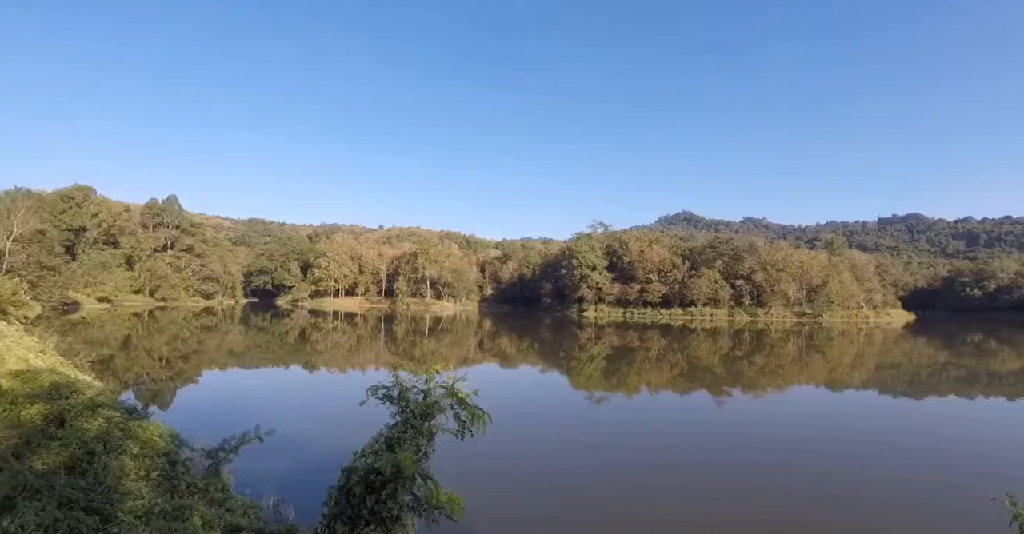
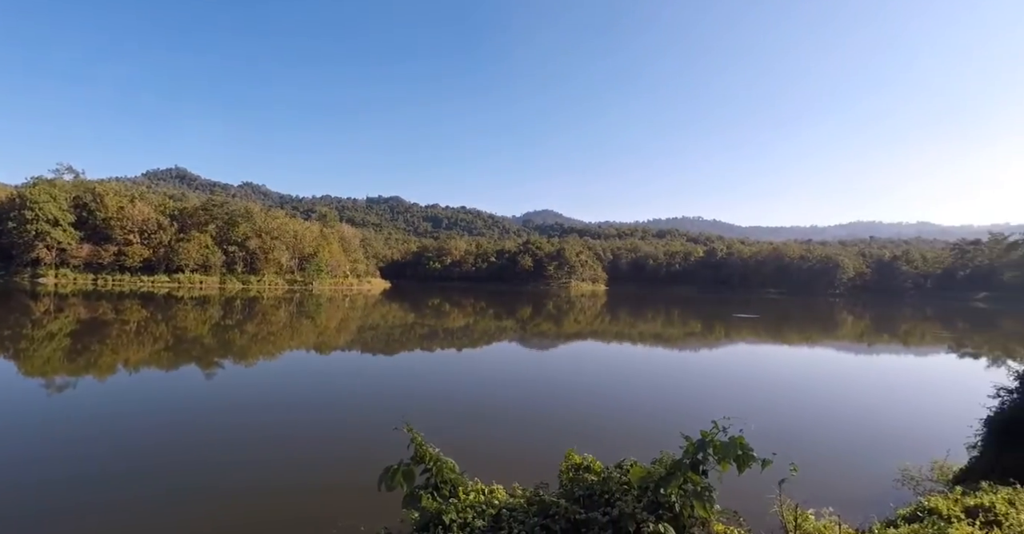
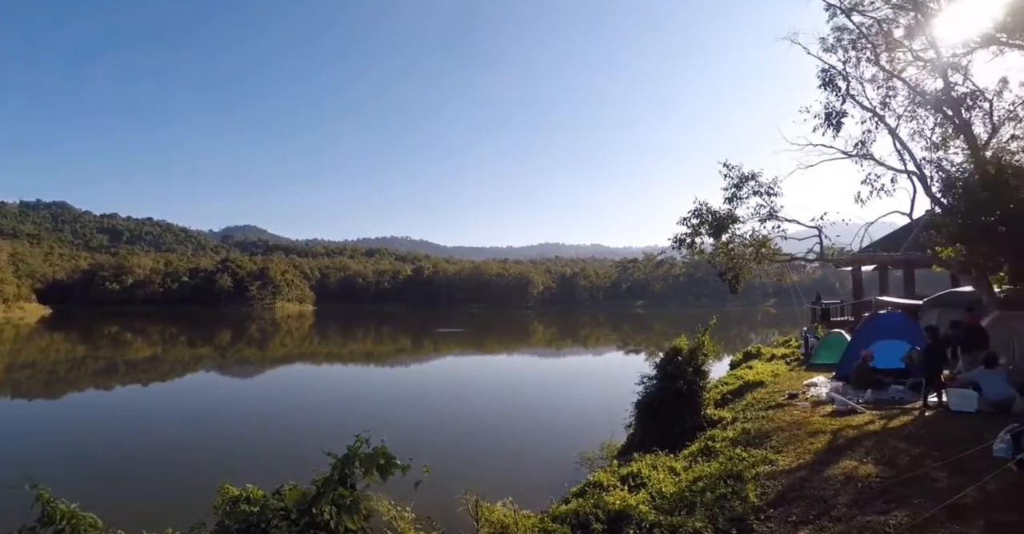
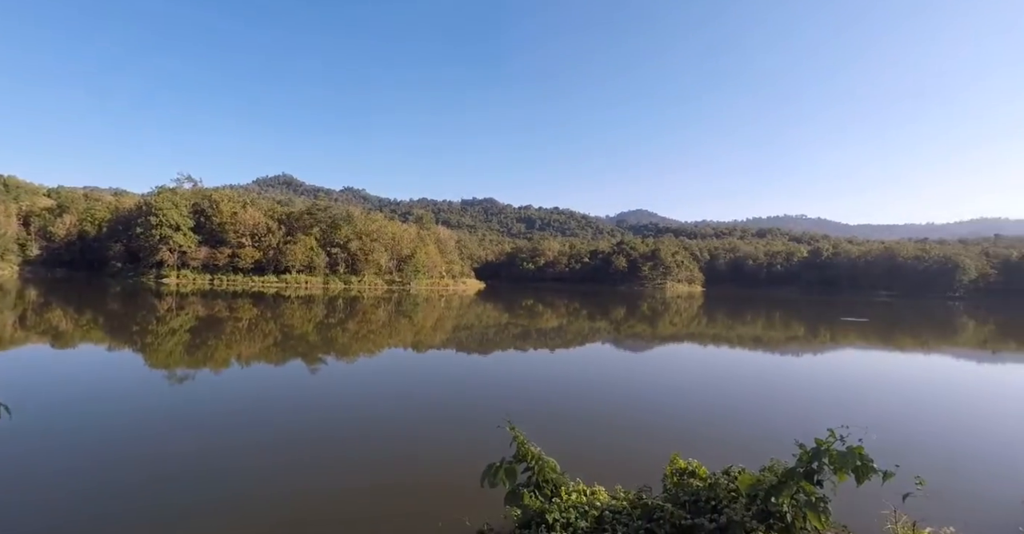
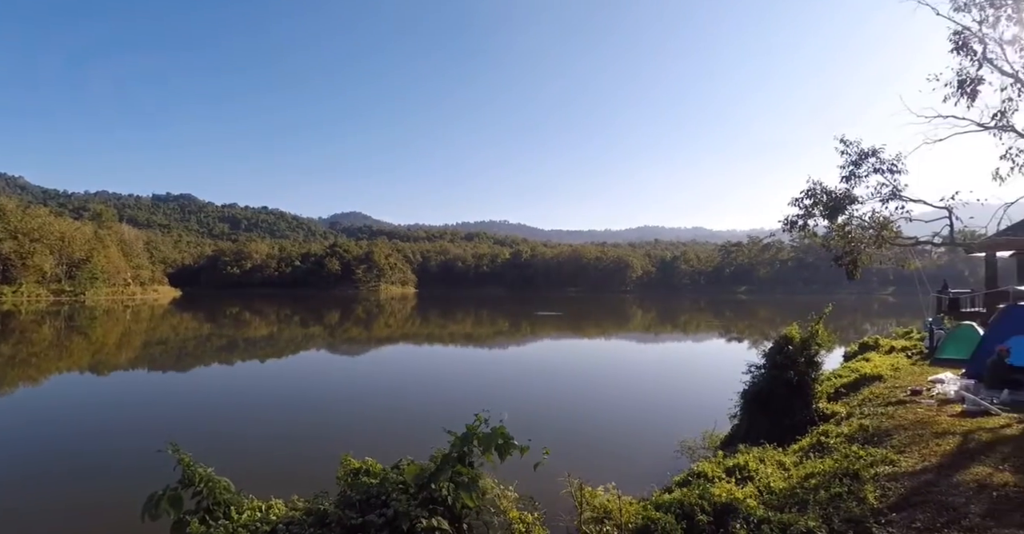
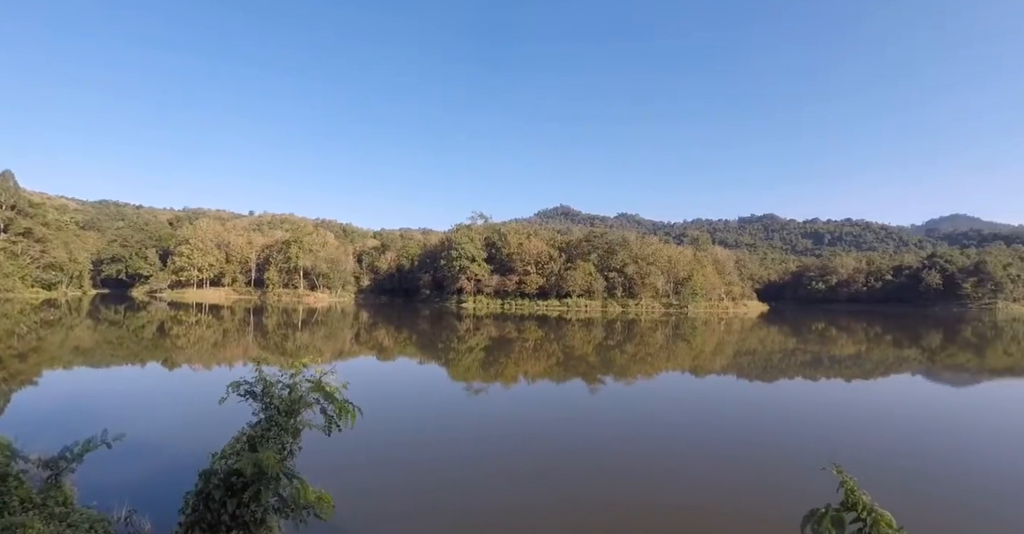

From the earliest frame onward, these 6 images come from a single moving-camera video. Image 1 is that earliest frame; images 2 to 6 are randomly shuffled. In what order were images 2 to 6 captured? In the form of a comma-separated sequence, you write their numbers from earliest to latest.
6, 4, 2, 5, 3
